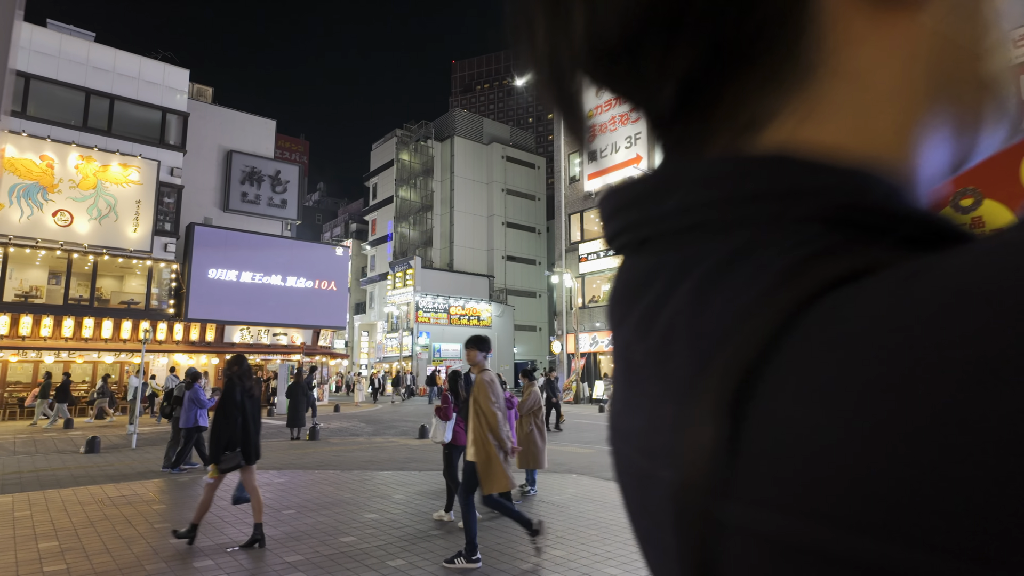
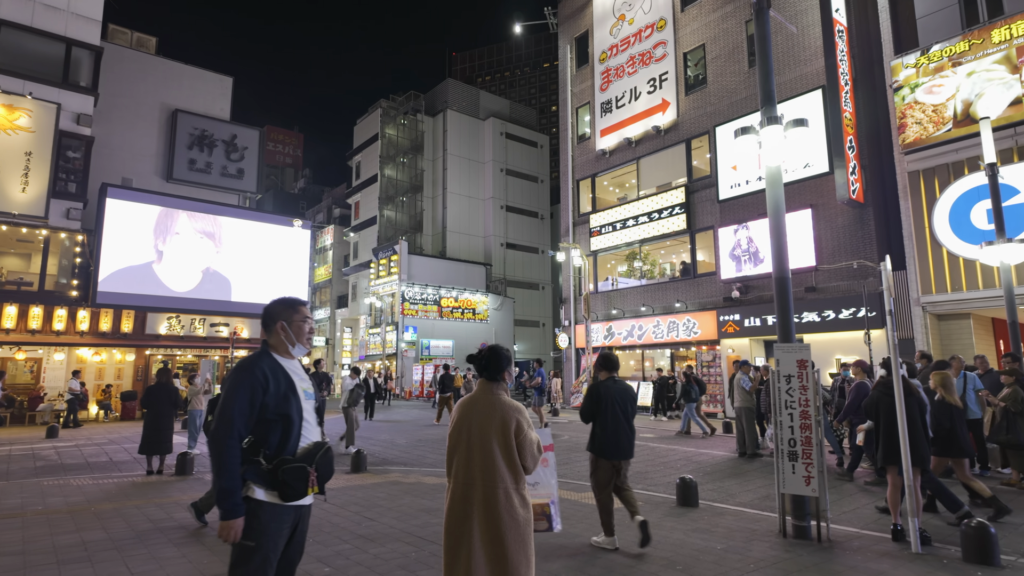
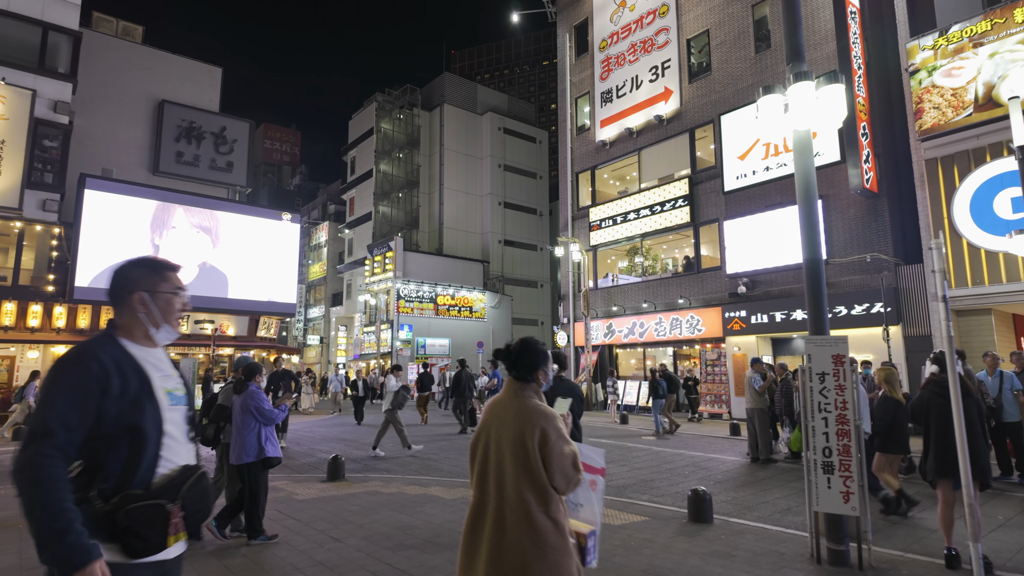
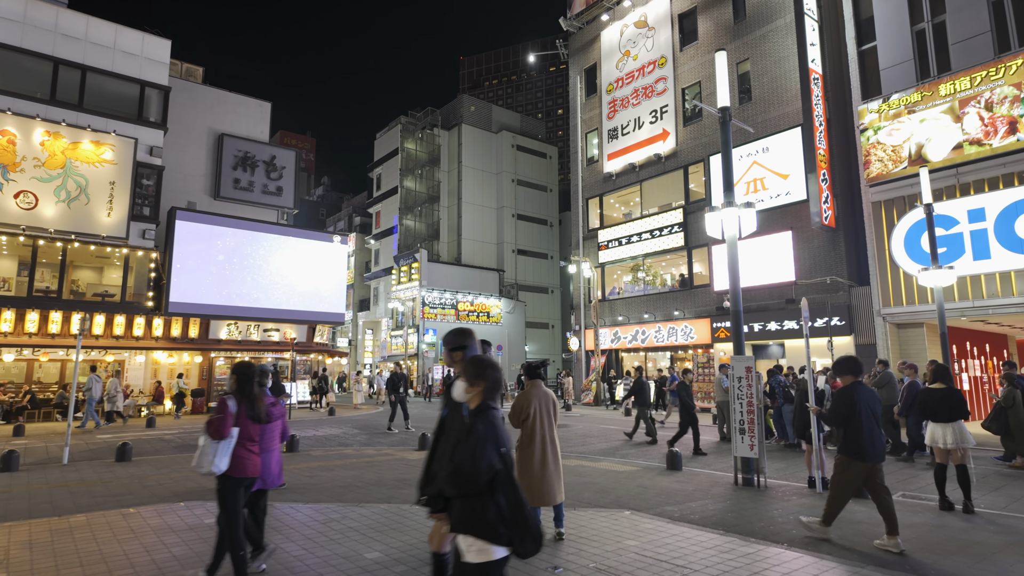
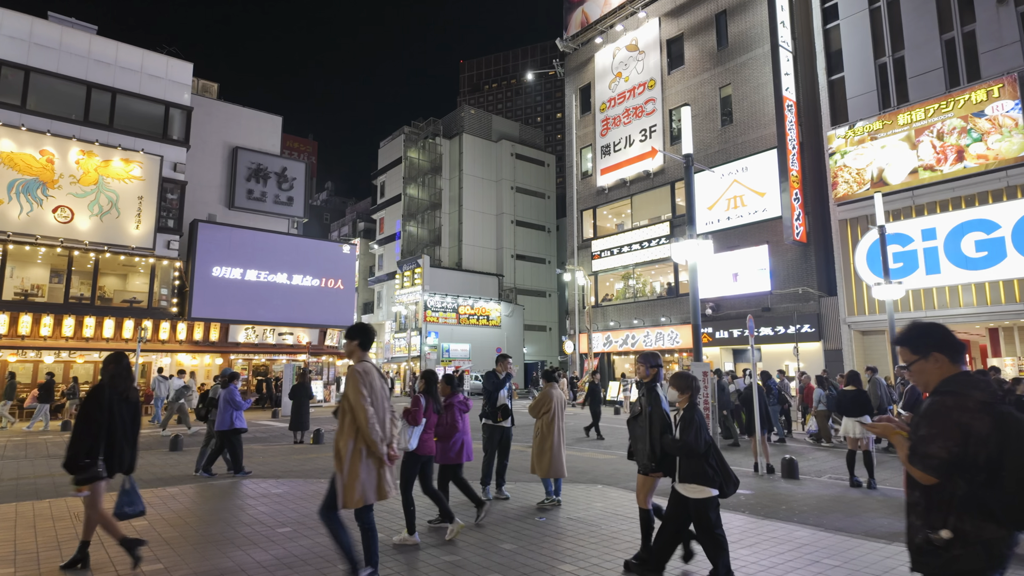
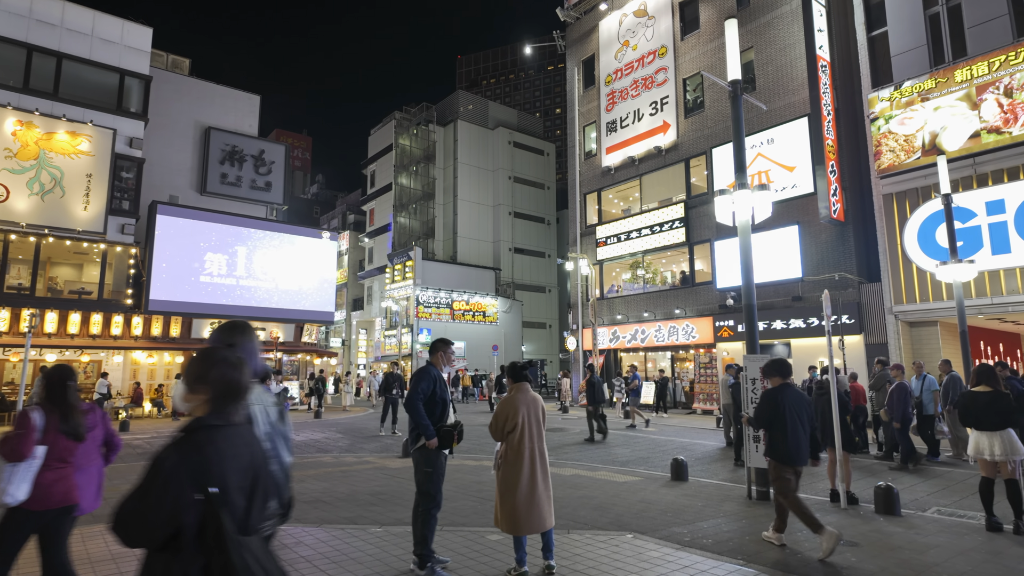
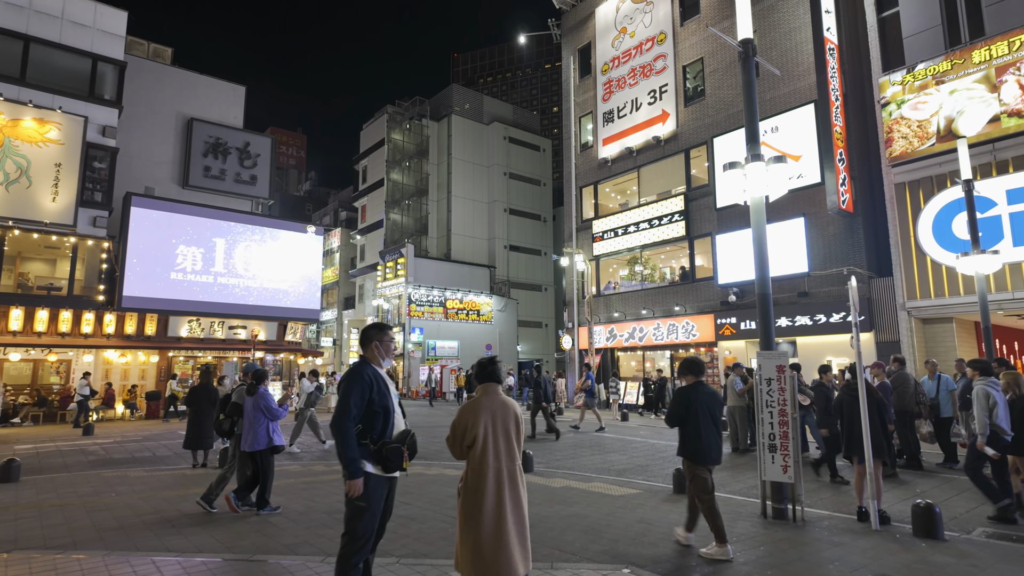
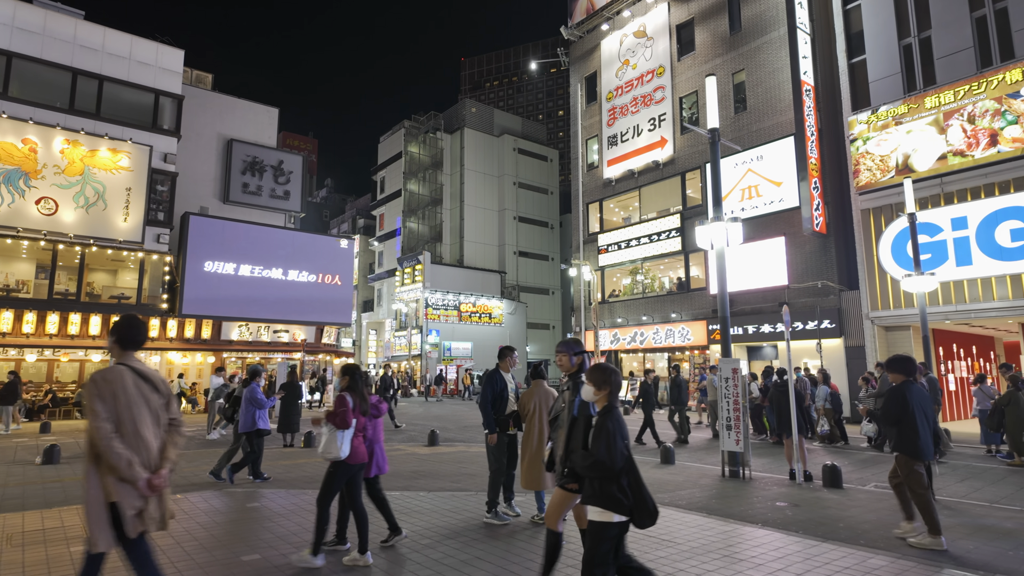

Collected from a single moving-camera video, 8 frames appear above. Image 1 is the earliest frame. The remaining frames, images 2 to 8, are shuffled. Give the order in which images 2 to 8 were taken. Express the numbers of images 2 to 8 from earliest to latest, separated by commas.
5, 8, 4, 6, 7, 2, 3
